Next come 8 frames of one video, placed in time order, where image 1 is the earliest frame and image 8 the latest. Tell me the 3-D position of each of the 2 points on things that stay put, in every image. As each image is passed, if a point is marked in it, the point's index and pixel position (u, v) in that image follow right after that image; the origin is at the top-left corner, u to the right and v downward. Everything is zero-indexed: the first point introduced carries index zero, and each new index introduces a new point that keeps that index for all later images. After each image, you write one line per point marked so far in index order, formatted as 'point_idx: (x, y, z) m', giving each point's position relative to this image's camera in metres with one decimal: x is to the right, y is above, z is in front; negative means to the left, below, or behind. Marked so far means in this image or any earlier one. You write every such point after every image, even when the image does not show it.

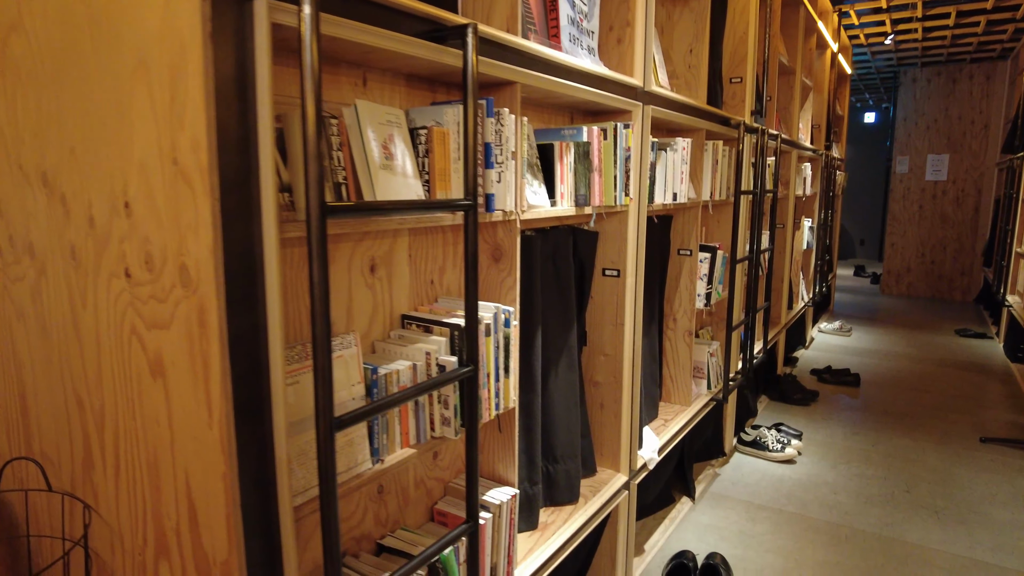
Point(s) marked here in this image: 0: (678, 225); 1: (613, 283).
0: (+0.7, +0.3, +2.8) m
1: (+0.3, 0.0, +2.2) m
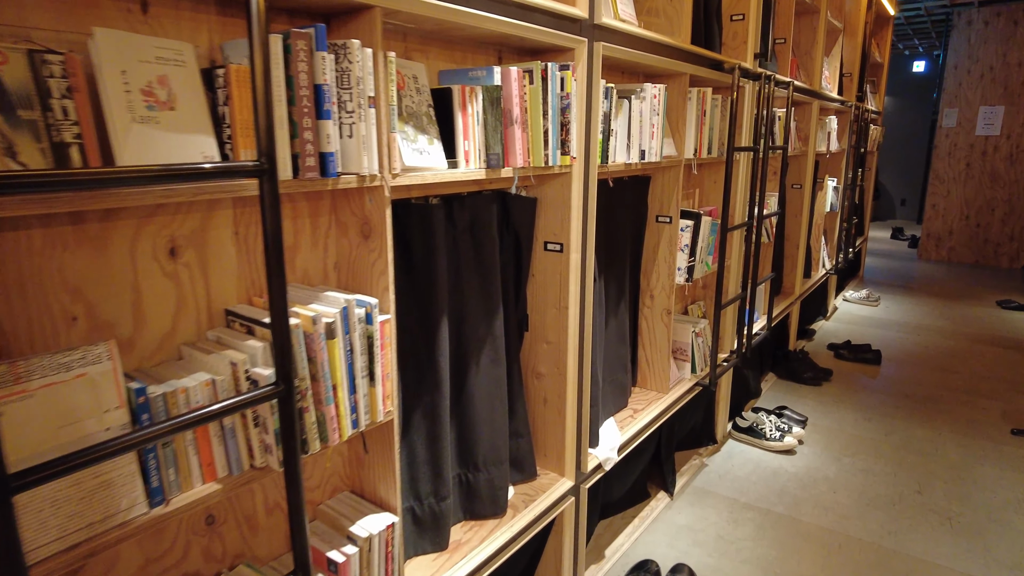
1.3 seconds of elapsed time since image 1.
0: (+0.5, +0.4, +2.5) m
1: (+0.1, +0.1, +1.8) m
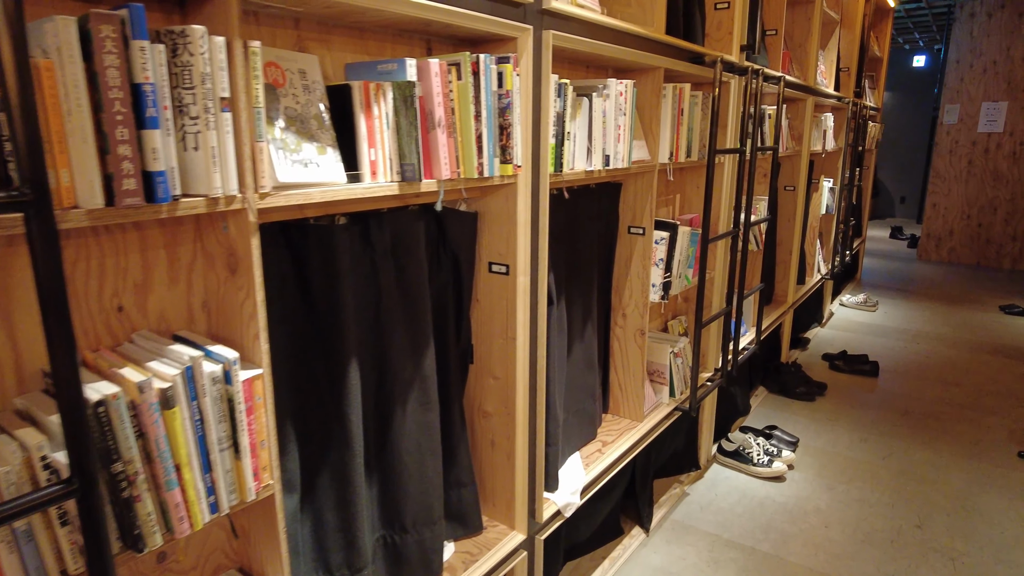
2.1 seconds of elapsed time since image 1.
0: (+0.4, +0.3, +2.2) m
1: (0.0, 0.0, +1.6) m
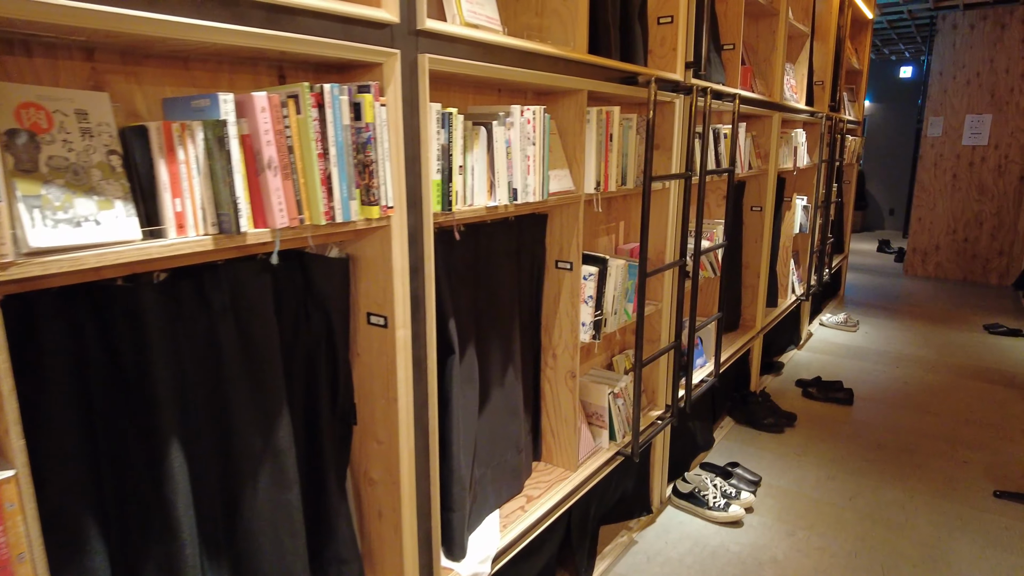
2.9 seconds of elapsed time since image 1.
0: (+0.1, +0.2, +2.0) m
1: (-0.3, -0.1, +1.4) m
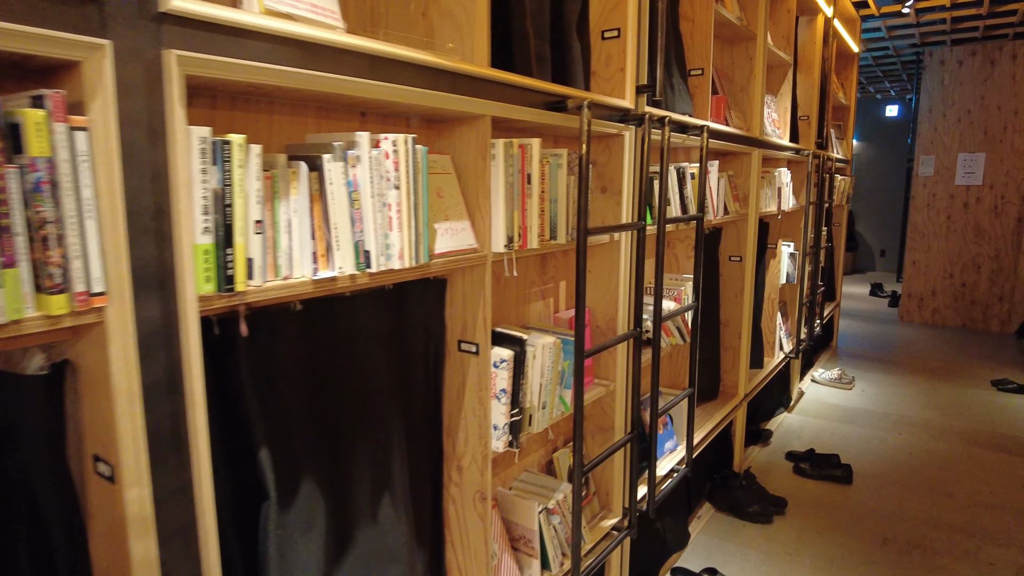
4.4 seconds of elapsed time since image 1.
0: (-0.1, 0.0, +1.5) m
1: (-0.5, -0.3, +0.9) m
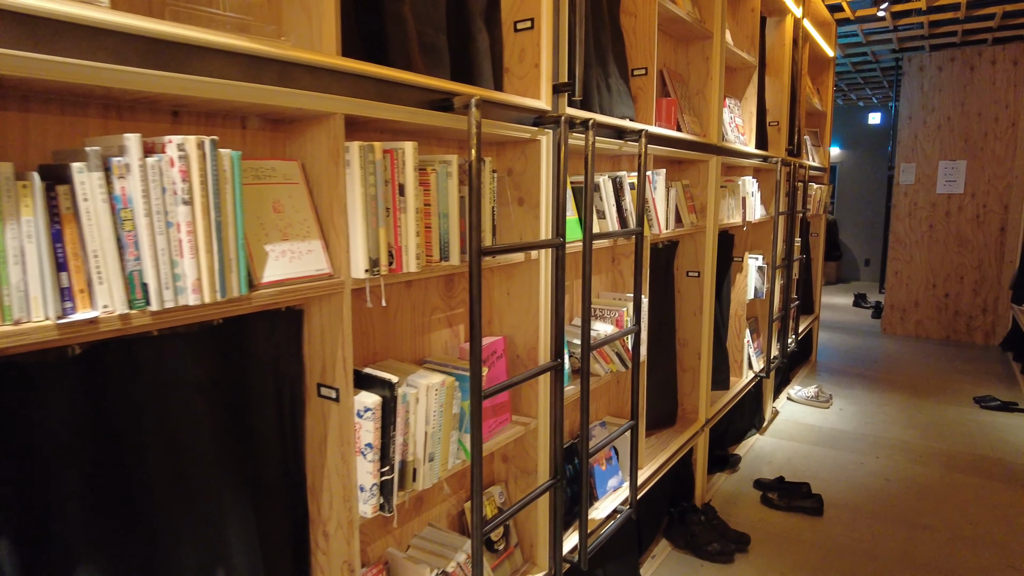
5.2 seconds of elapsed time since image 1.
0: (-0.4, -0.1, +1.3) m
1: (-0.8, -0.3, +0.6) m
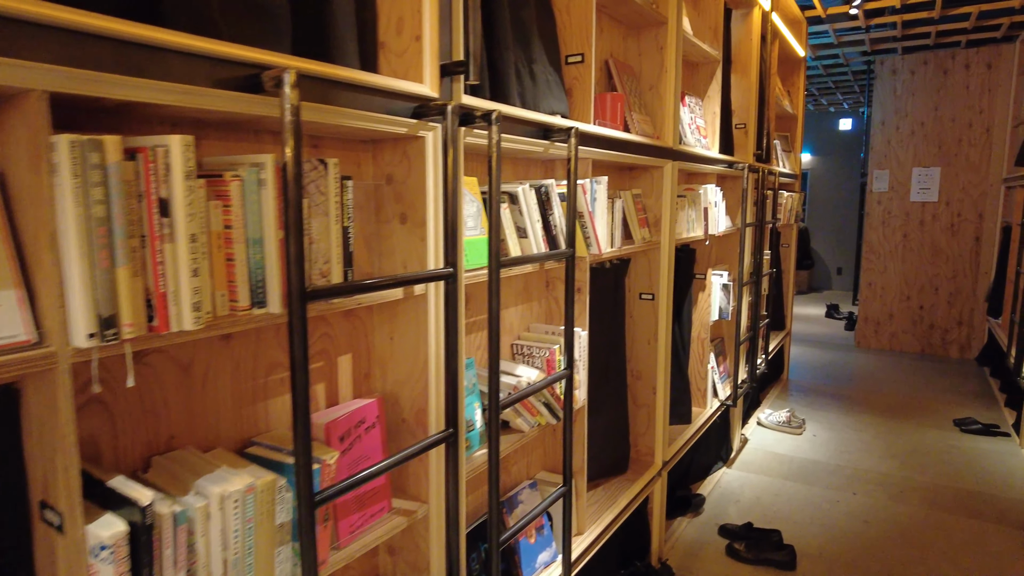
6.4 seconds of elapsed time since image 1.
0: (-0.6, -0.2, +0.8) m
1: (-1.0, -0.4, +0.2) m
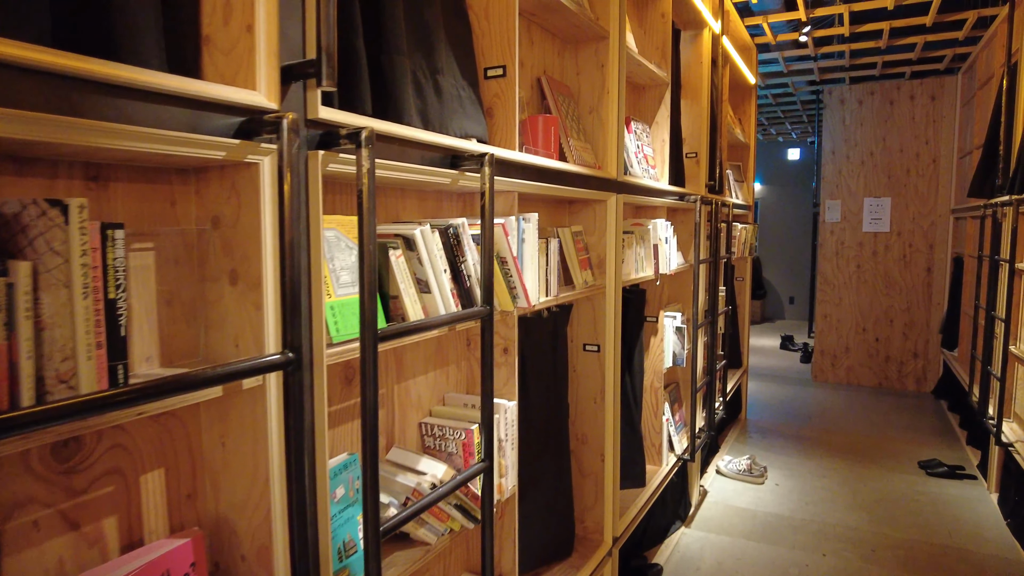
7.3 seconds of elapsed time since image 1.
0: (-0.7, -0.3, +0.4) m
1: (-1.1, -0.5, -0.3) m
